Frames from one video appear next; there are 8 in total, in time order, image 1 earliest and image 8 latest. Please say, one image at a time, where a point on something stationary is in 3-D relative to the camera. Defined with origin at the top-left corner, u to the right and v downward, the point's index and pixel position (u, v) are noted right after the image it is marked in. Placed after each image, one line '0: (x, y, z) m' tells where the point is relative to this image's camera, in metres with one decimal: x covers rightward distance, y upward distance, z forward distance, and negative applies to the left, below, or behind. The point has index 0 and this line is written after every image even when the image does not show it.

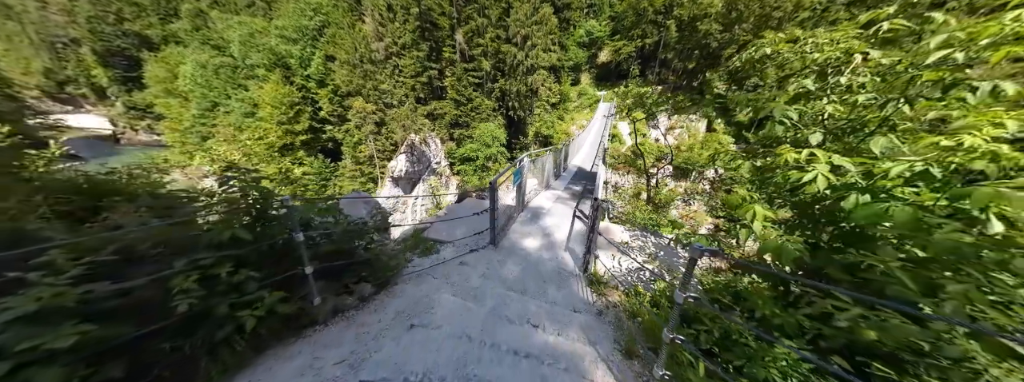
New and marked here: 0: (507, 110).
0: (-0.8, +5.5, +16.1) m
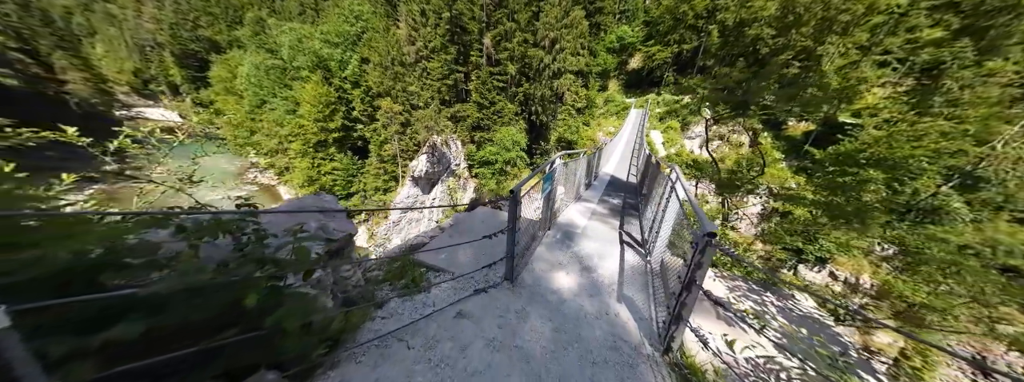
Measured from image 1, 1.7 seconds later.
0: (+0.9, +5.1, +15.9) m
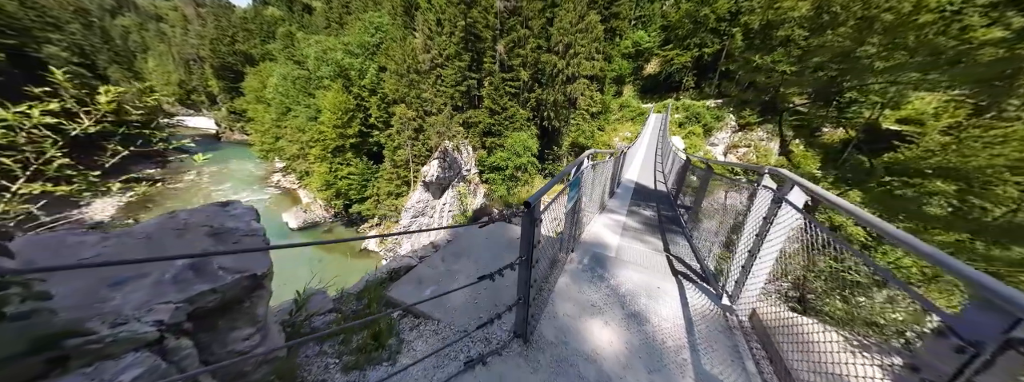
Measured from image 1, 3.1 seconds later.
0: (+1.7, +4.6, +15.8) m
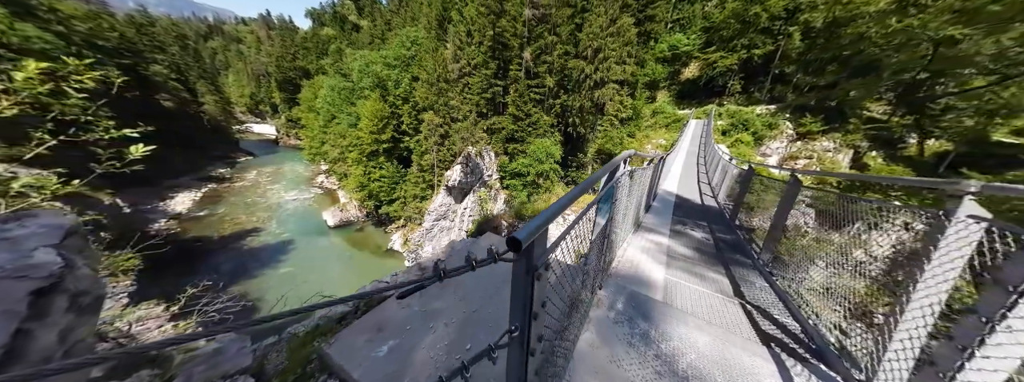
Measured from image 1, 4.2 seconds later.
0: (+3.3, +4.1, +15.4) m
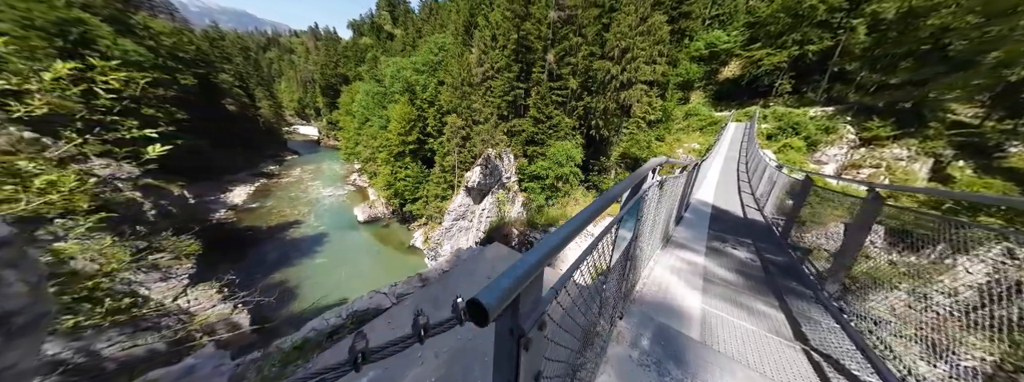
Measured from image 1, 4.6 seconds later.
0: (+4.7, +3.8, +15.0) m
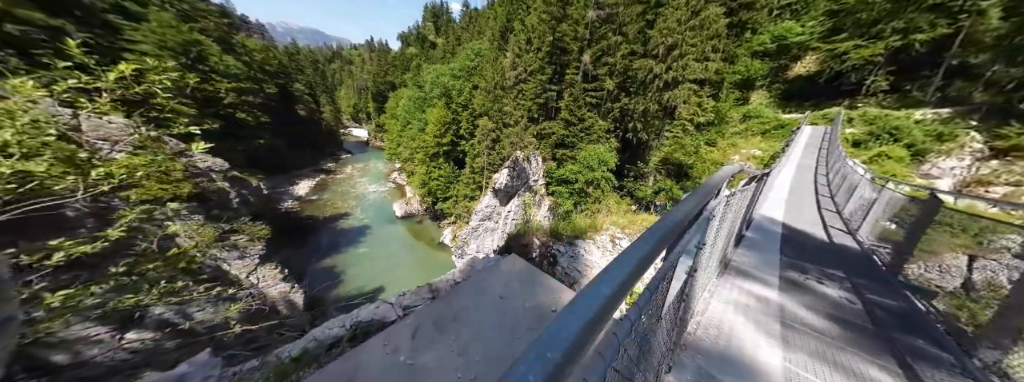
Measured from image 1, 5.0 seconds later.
0: (+6.6, +3.4, +14.1) m
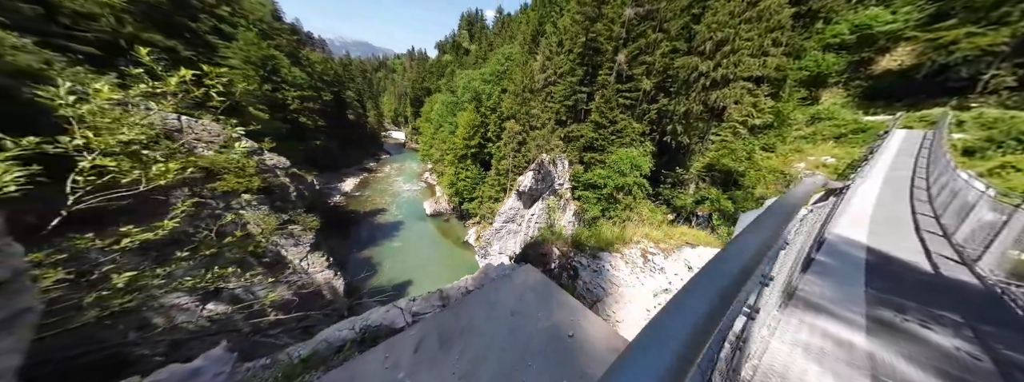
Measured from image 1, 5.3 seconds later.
0: (+8.1, +2.9, +13.0) m
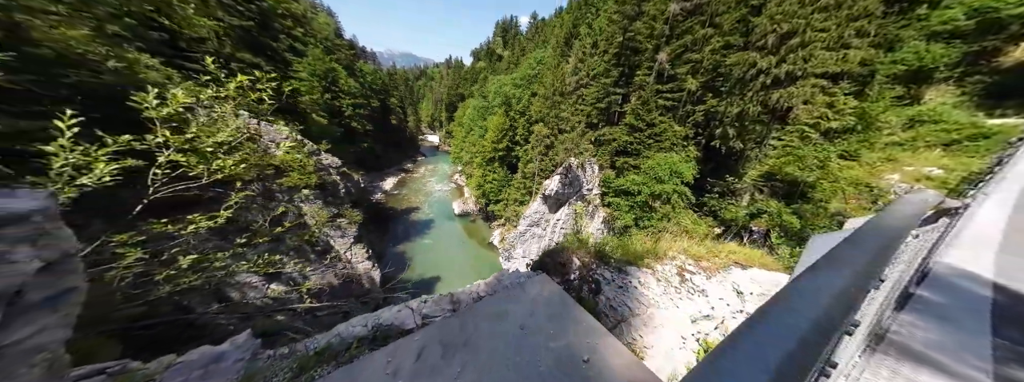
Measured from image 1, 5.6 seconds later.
0: (+9.6, +2.4, +11.6) m
